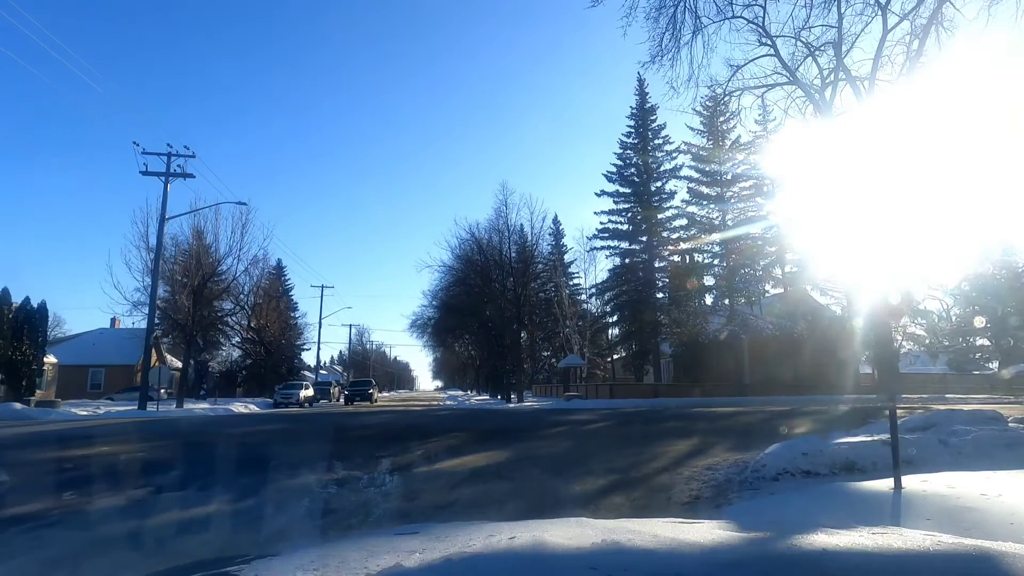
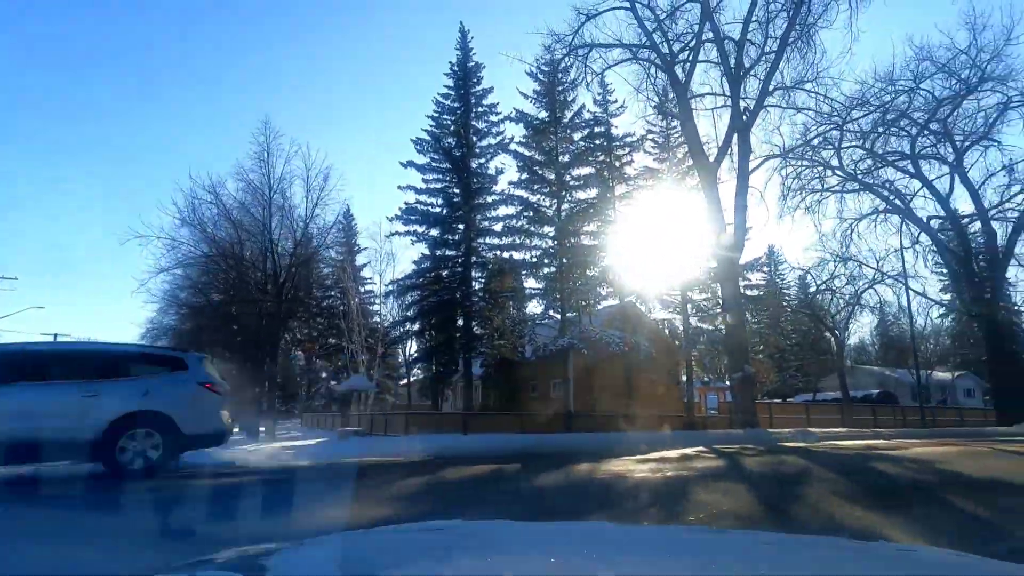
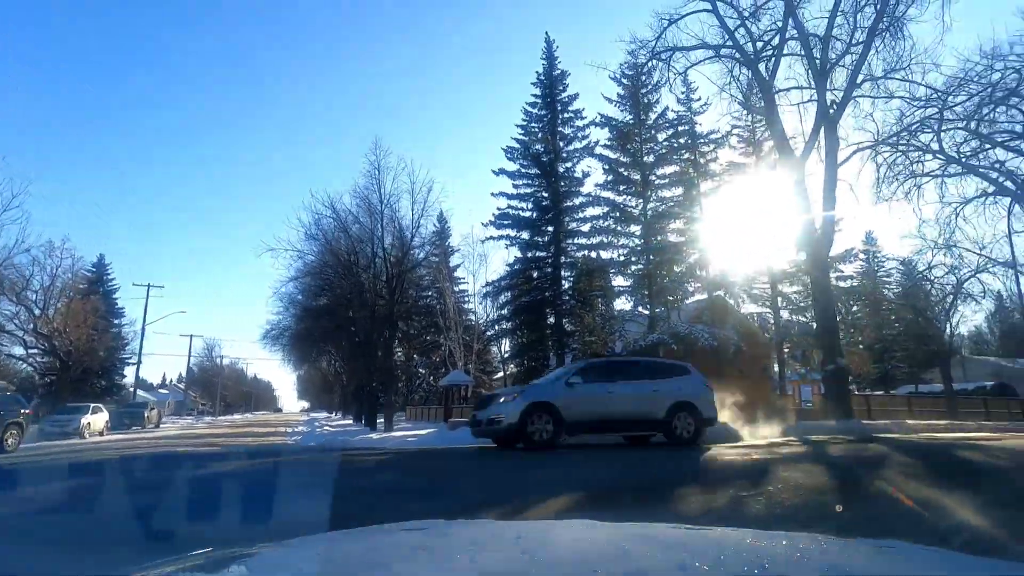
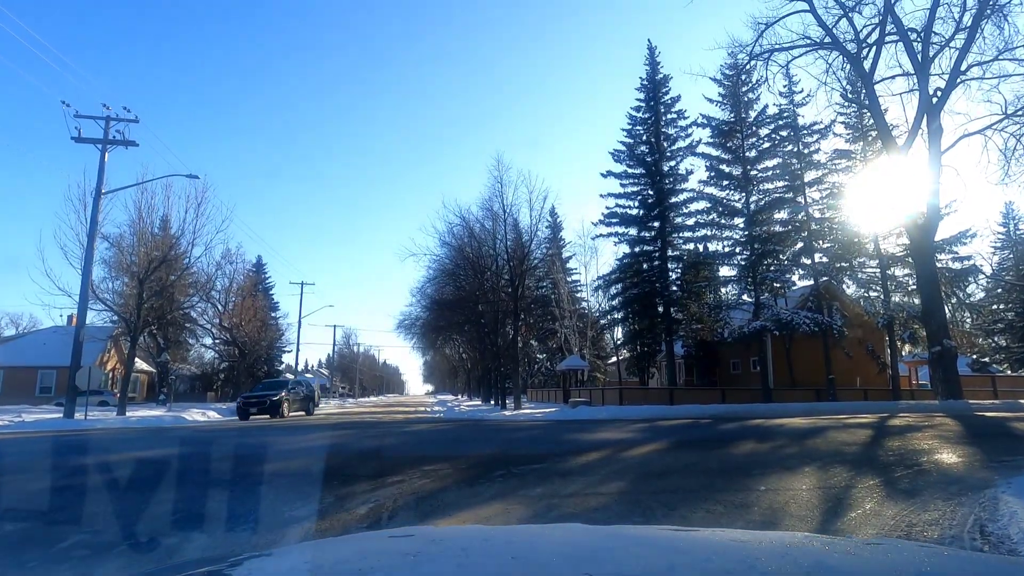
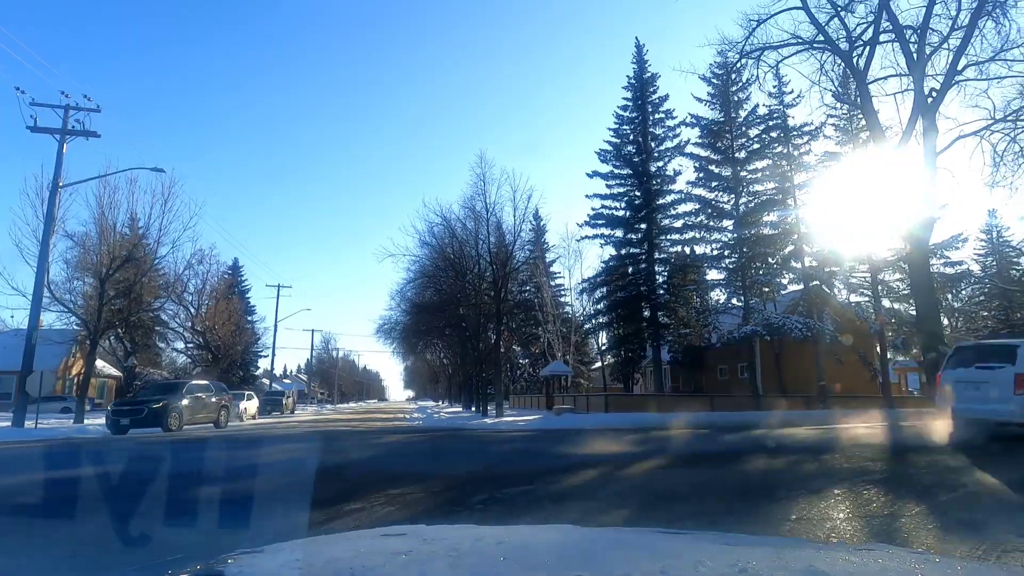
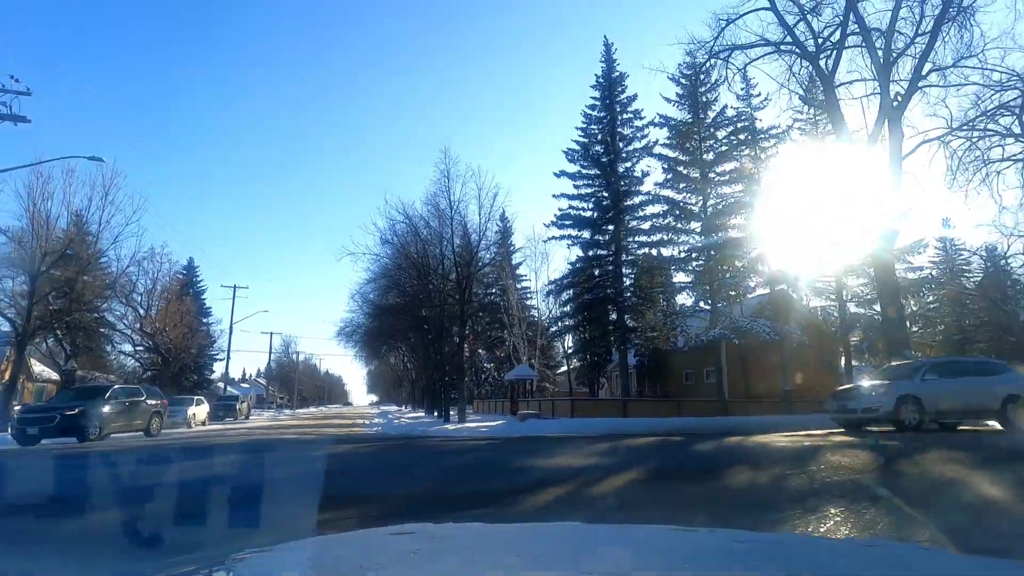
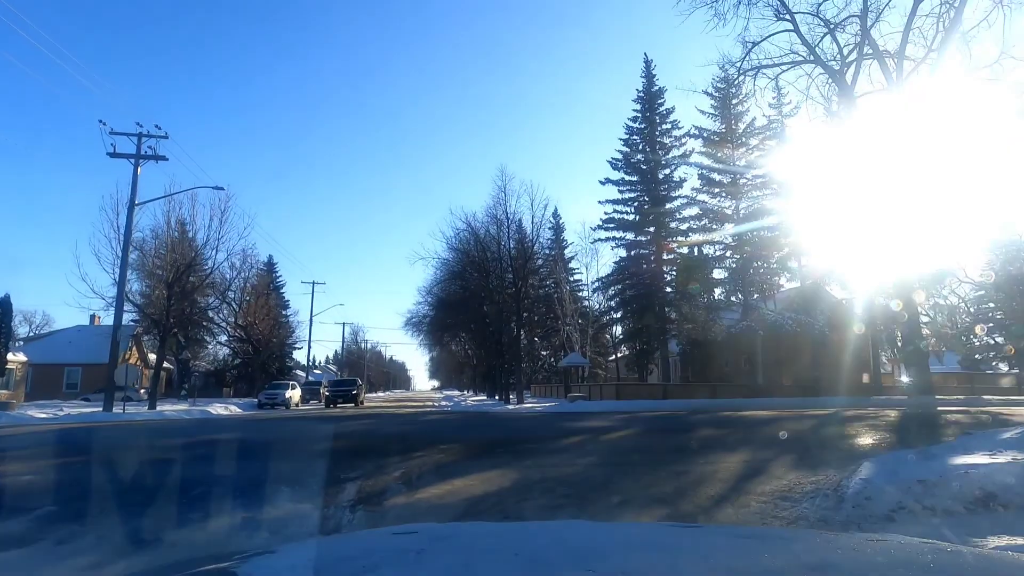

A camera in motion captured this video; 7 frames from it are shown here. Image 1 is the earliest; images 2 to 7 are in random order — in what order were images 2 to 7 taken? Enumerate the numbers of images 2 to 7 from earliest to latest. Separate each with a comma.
7, 4, 5, 6, 3, 2
